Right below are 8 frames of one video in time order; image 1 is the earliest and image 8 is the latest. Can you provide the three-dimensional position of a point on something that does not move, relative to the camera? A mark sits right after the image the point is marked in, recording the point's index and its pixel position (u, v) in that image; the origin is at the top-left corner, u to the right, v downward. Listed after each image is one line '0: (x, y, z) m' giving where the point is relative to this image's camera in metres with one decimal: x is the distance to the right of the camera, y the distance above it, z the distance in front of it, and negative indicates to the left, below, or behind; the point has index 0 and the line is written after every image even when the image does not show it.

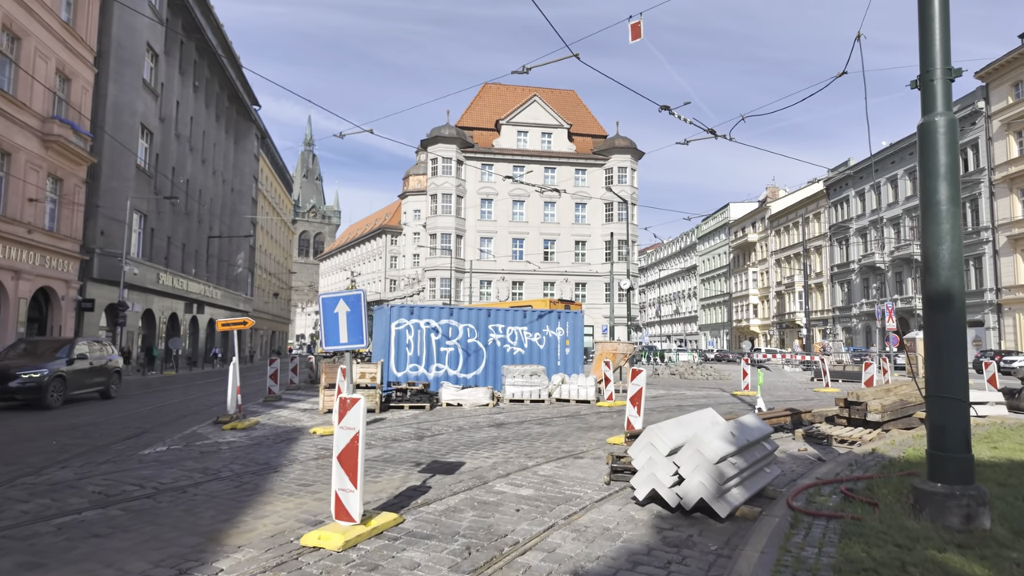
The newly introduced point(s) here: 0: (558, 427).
0: (+1.0, -2.9, +12.0) m
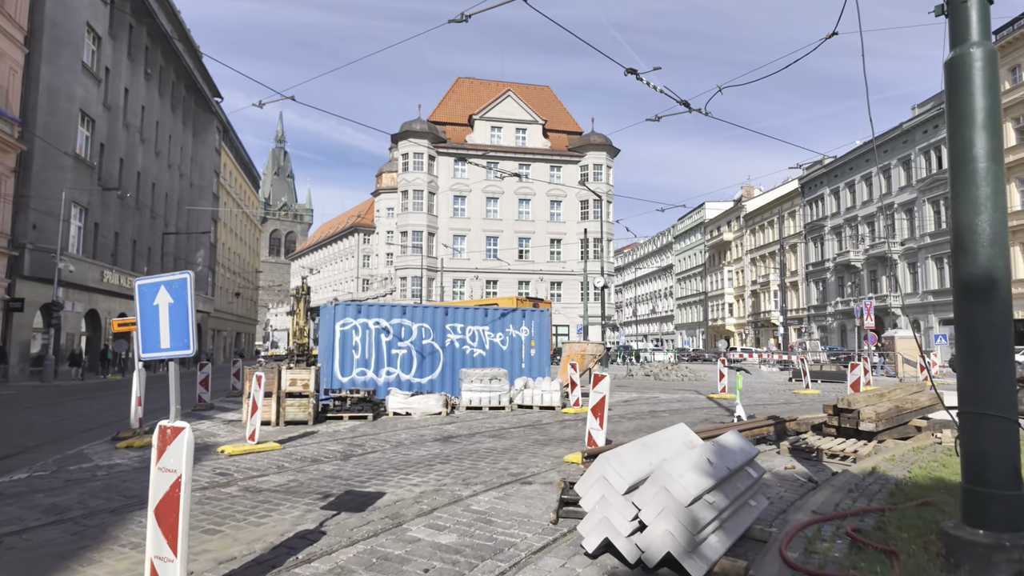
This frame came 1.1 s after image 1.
0: (0.0, -2.7, +10.5) m
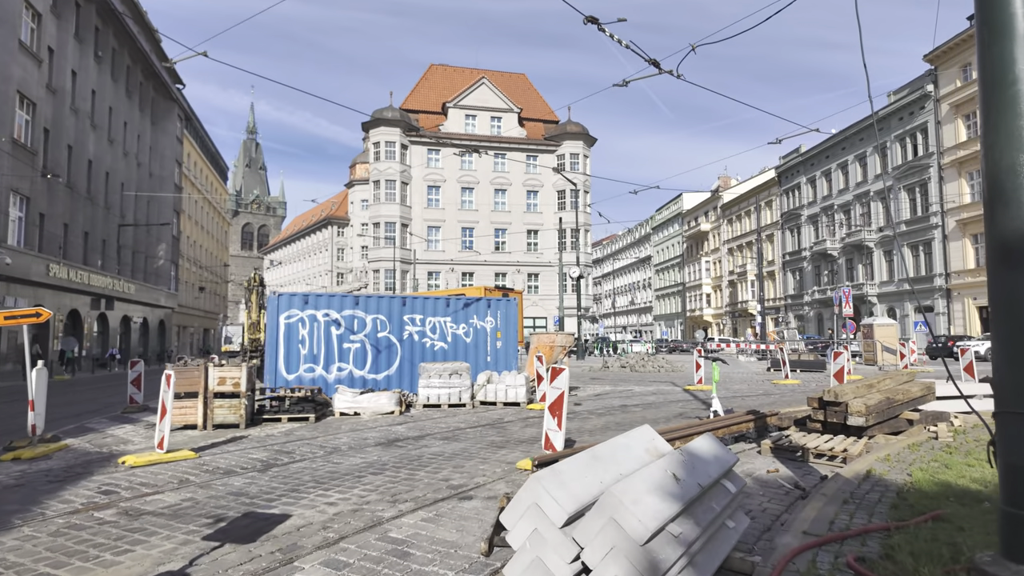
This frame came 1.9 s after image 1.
0: (-0.7, -2.5, +9.4) m
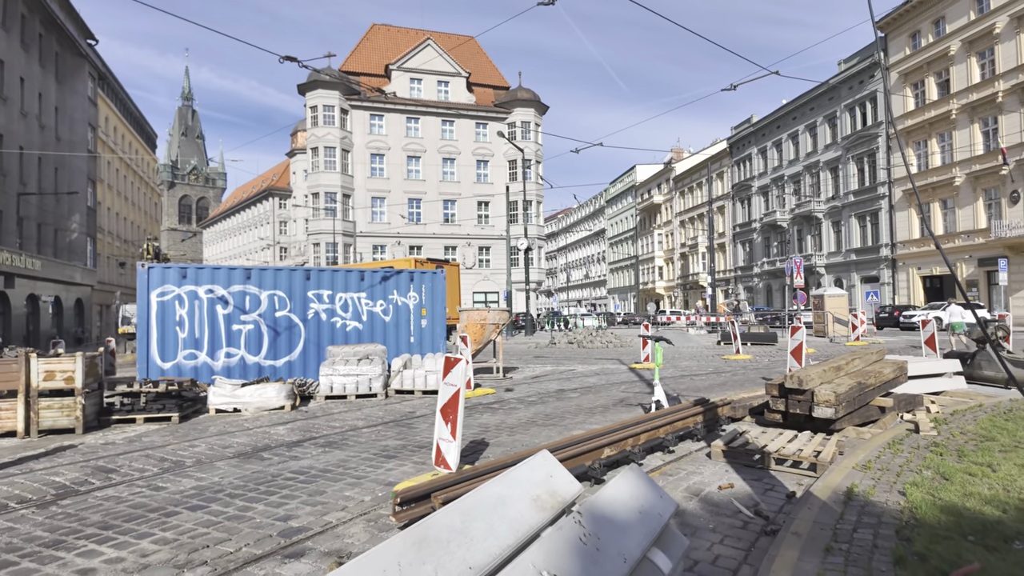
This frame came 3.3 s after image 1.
0: (-2.1, -2.1, +7.4) m
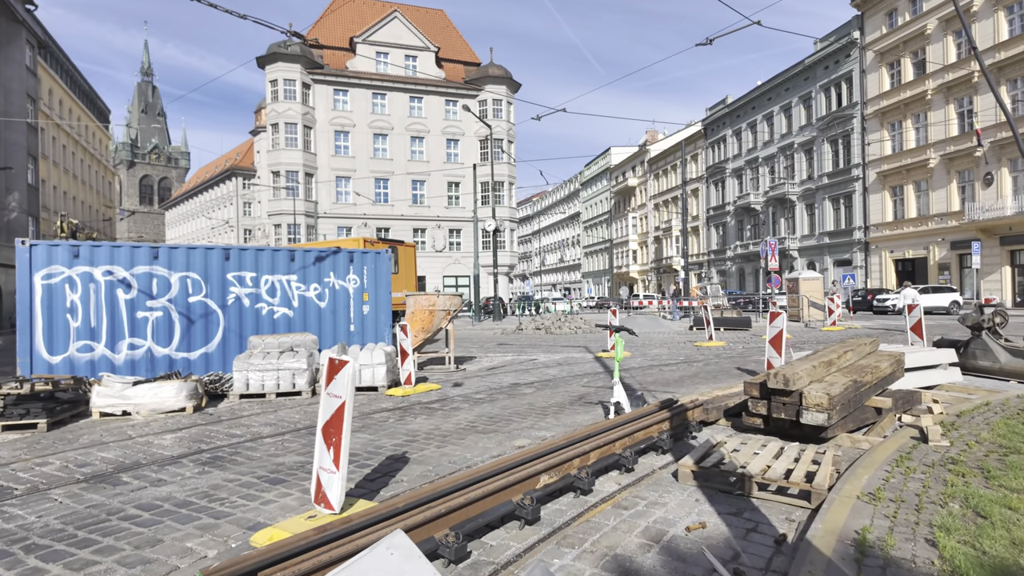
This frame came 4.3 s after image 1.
0: (-2.8, -1.9, +5.9) m
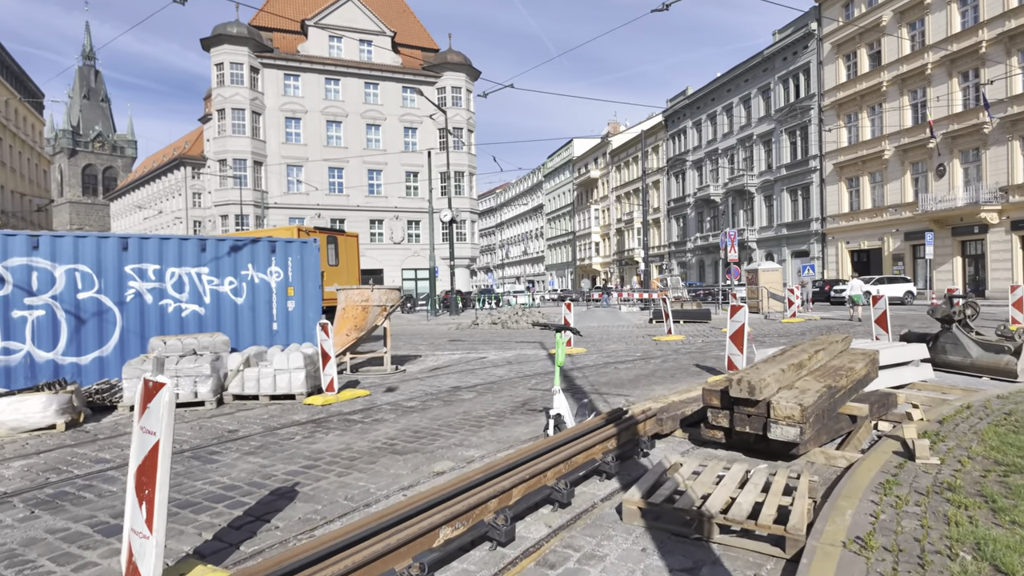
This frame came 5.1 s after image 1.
0: (-3.5, -1.8, +4.7) m
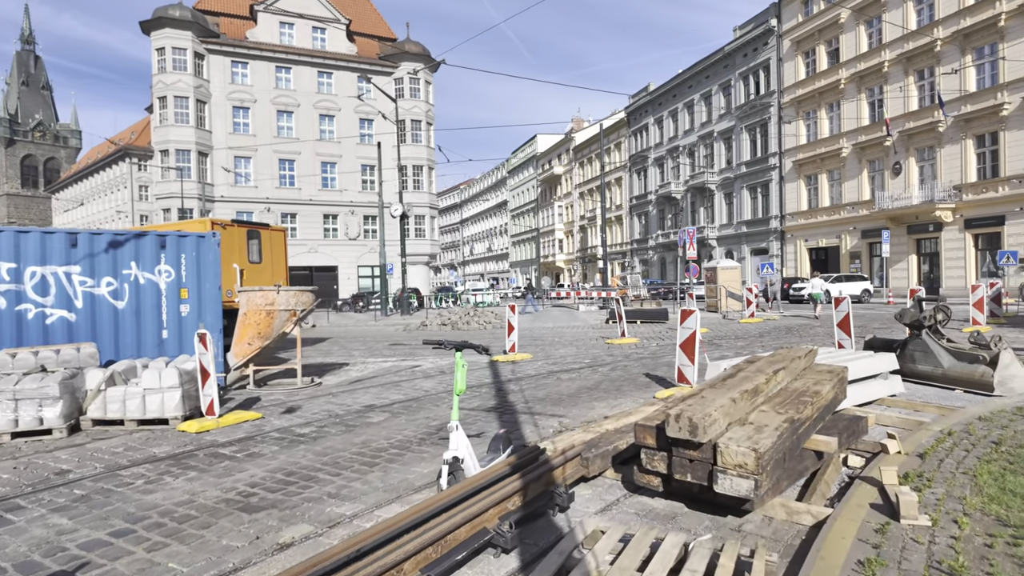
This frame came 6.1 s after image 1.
0: (-4.4, -1.9, +3.2) m
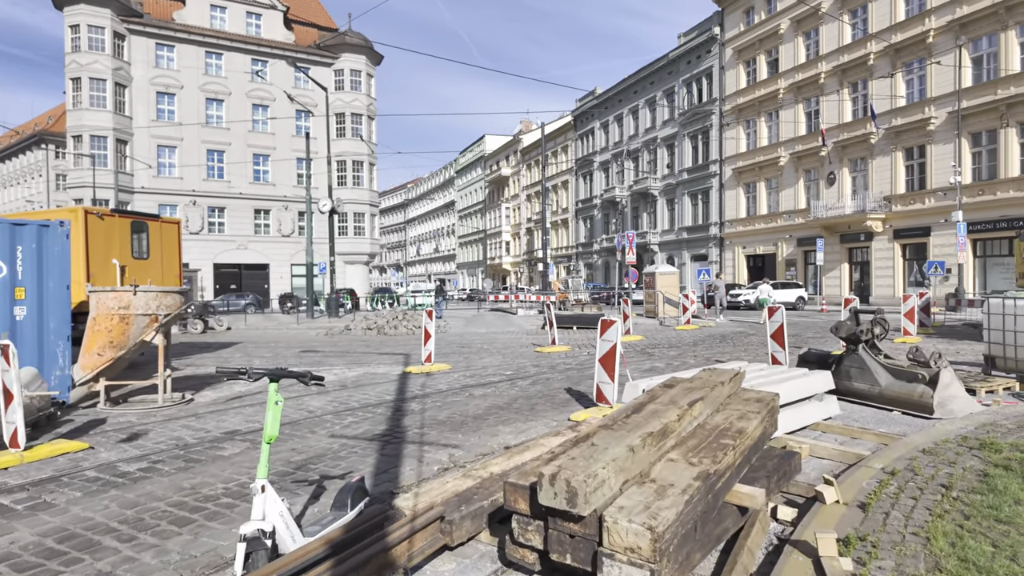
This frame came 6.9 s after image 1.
0: (-5.2, -1.9, +1.6) m
